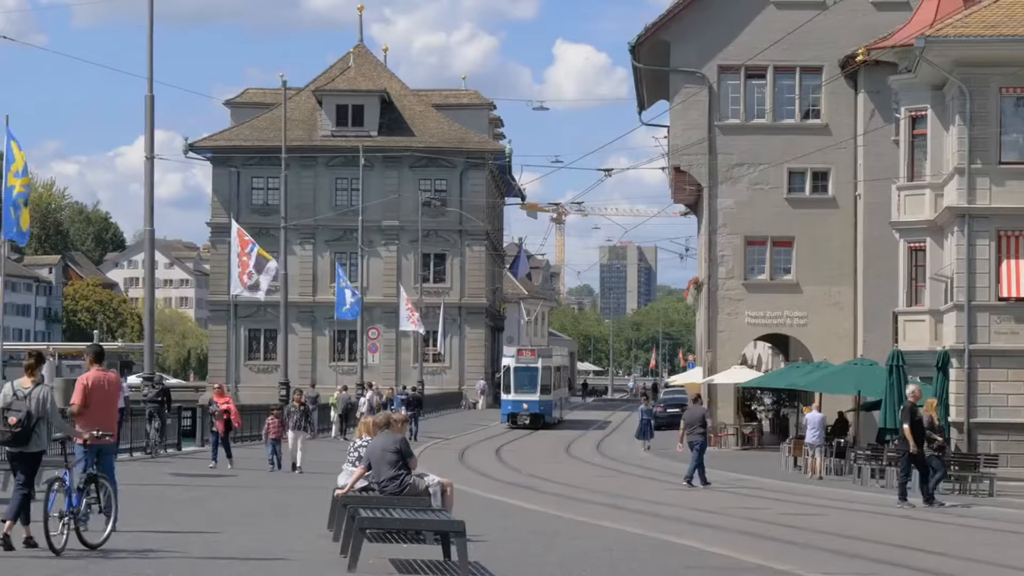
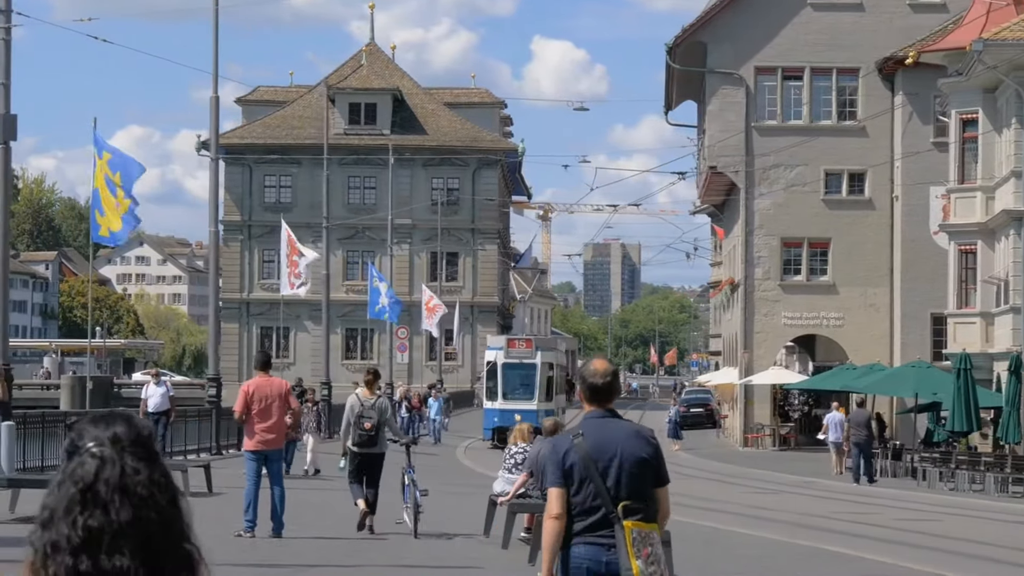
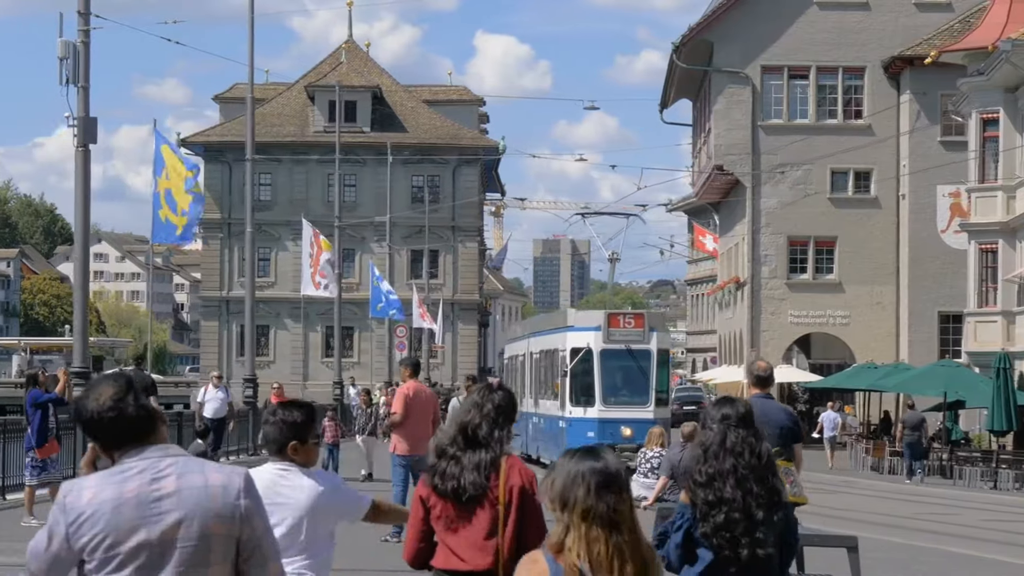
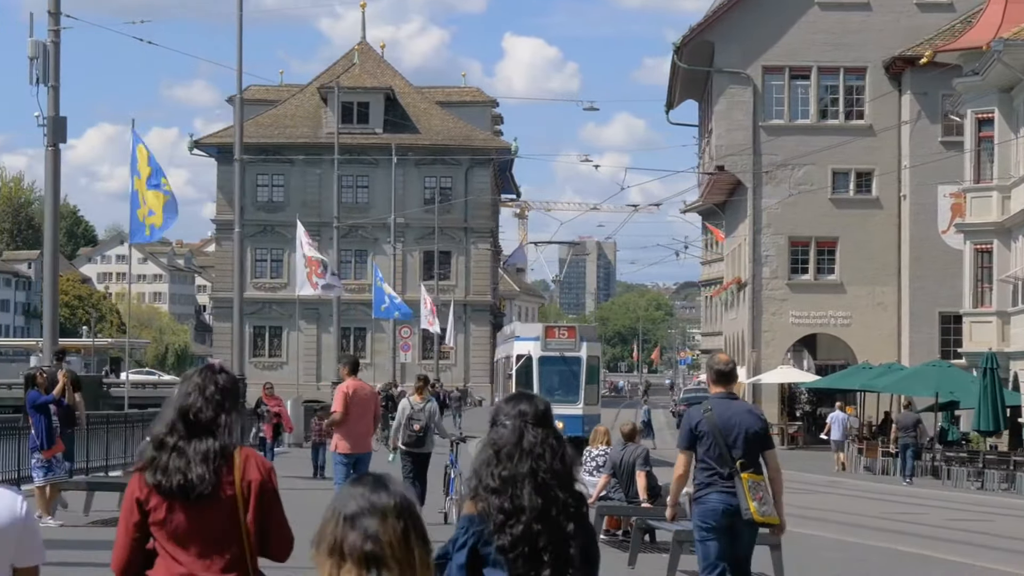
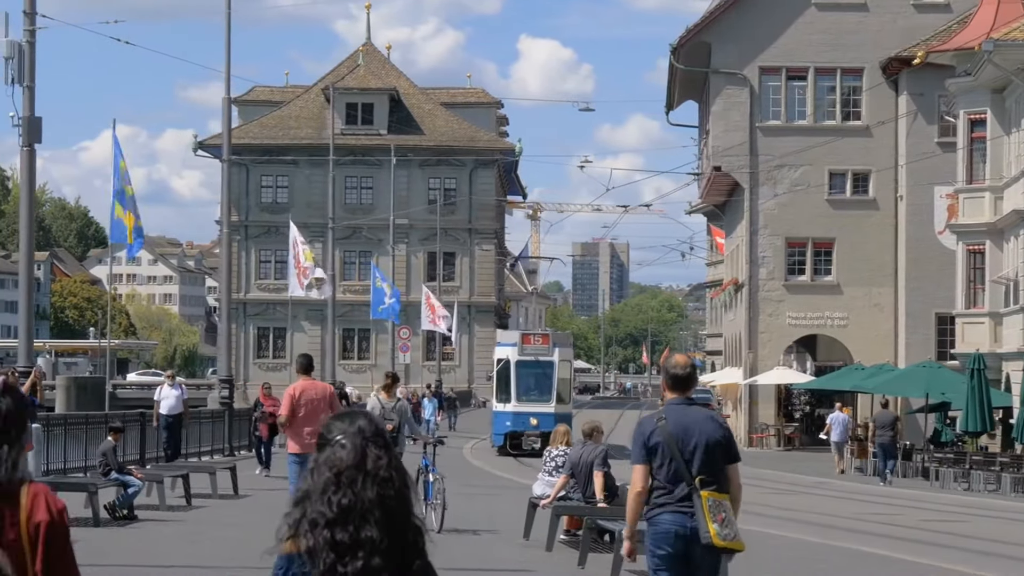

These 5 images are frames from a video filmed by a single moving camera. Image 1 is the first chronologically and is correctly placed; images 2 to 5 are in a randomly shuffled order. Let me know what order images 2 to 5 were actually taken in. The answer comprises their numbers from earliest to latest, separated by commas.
2, 5, 4, 3
